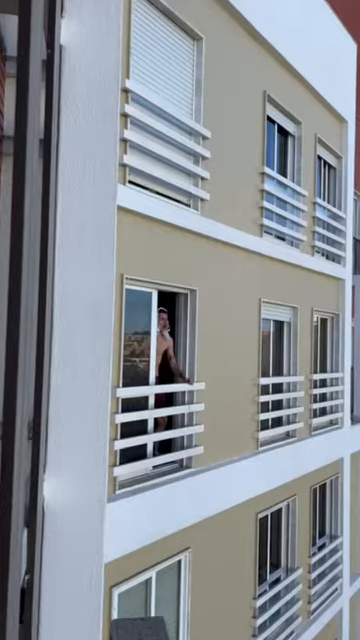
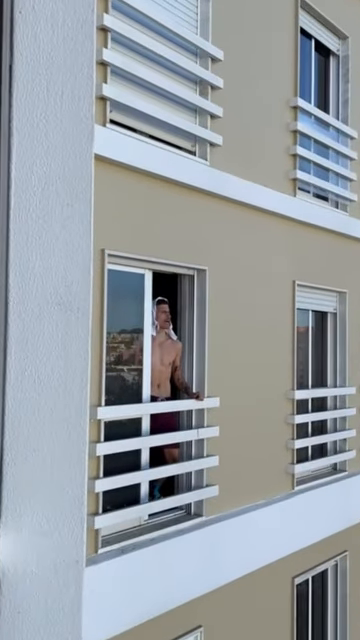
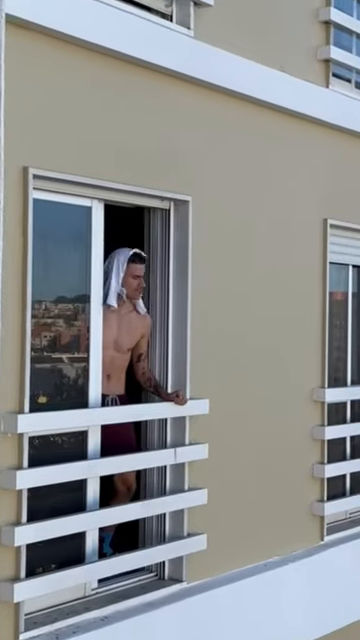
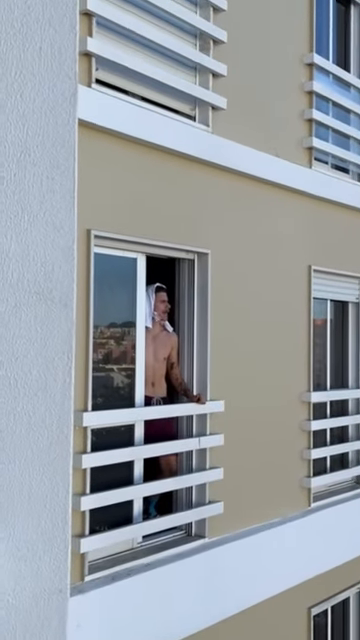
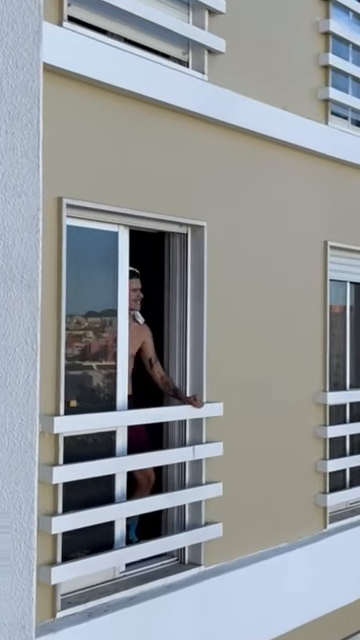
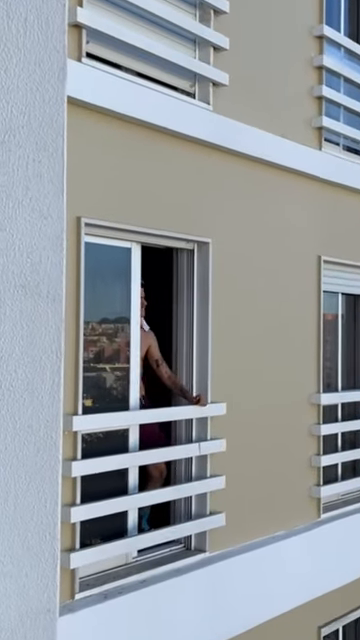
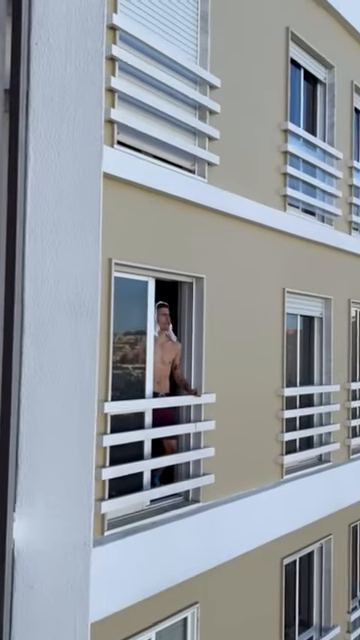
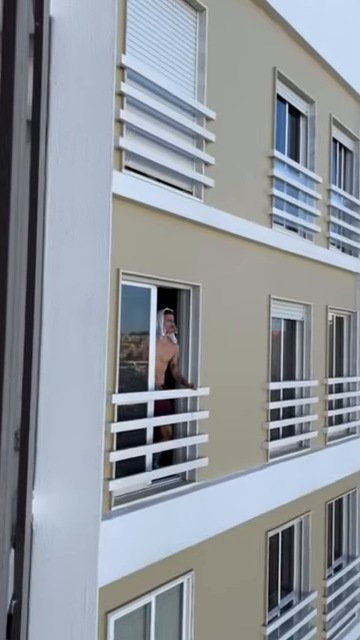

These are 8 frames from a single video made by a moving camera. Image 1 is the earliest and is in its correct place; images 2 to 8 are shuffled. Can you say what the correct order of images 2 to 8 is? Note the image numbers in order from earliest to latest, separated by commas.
8, 7, 2, 4, 6, 5, 3
